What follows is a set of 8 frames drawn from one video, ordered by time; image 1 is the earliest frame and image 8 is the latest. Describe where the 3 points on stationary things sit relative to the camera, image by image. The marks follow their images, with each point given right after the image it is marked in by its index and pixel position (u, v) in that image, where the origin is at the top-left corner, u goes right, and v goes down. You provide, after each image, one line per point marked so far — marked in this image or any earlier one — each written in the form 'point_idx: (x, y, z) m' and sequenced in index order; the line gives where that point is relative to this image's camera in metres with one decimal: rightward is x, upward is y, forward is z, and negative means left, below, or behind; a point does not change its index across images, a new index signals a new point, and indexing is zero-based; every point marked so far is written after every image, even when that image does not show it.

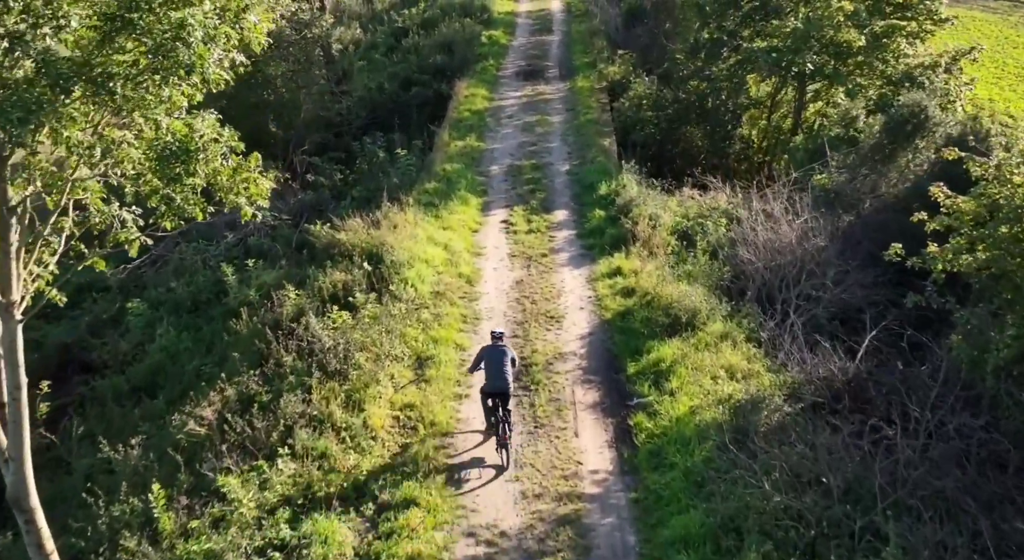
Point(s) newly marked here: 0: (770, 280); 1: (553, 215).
0: (+3.7, 0.0, +14.2) m
1: (+0.8, +1.2, +17.8) m
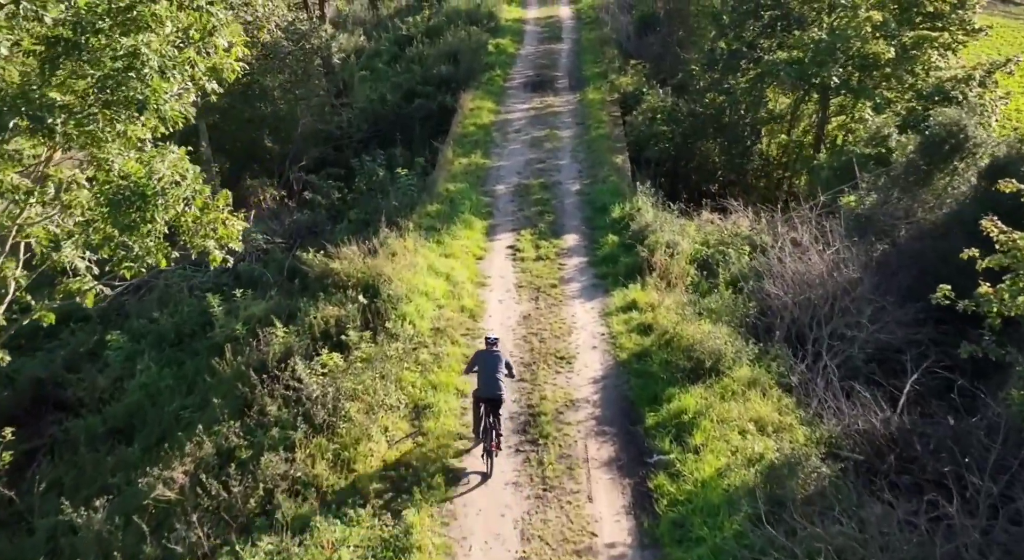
0: (+3.8, -0.5, +13.0) m
1: (+0.9, +0.7, +16.6) m
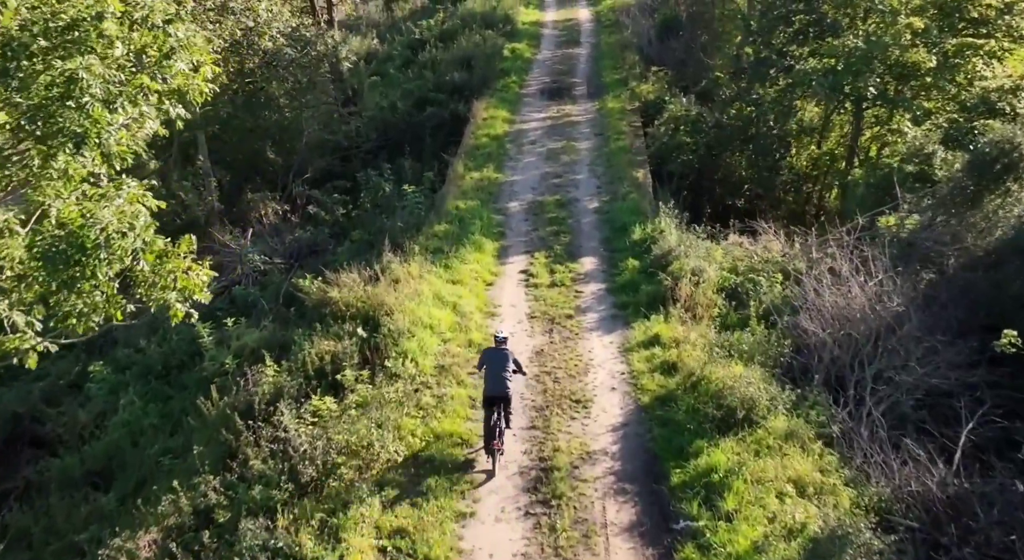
0: (+4.0, -0.9, +11.8) m
1: (+1.1, +0.2, +15.5) m
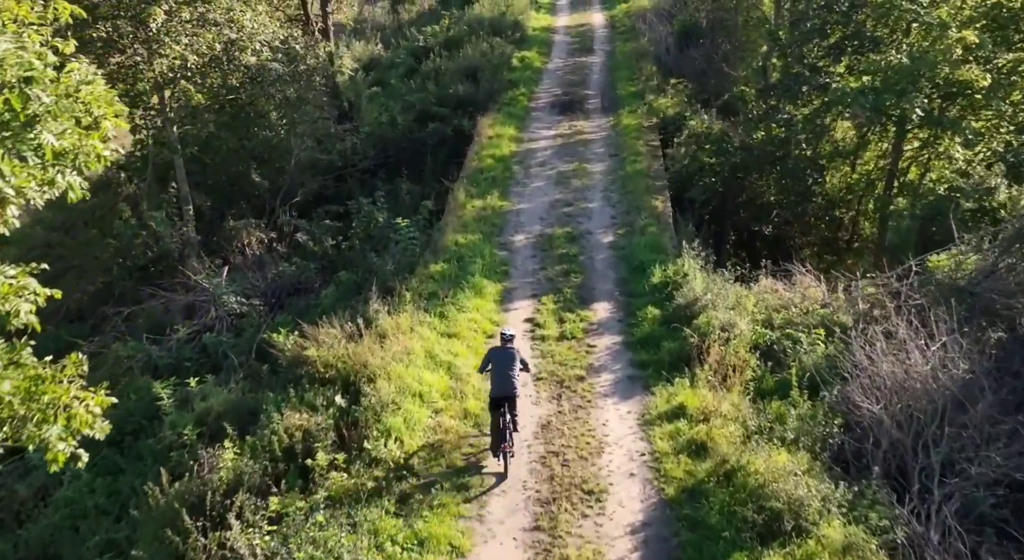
0: (+4.0, -1.6, +10.0) m
1: (+1.1, -0.4, +13.7) m
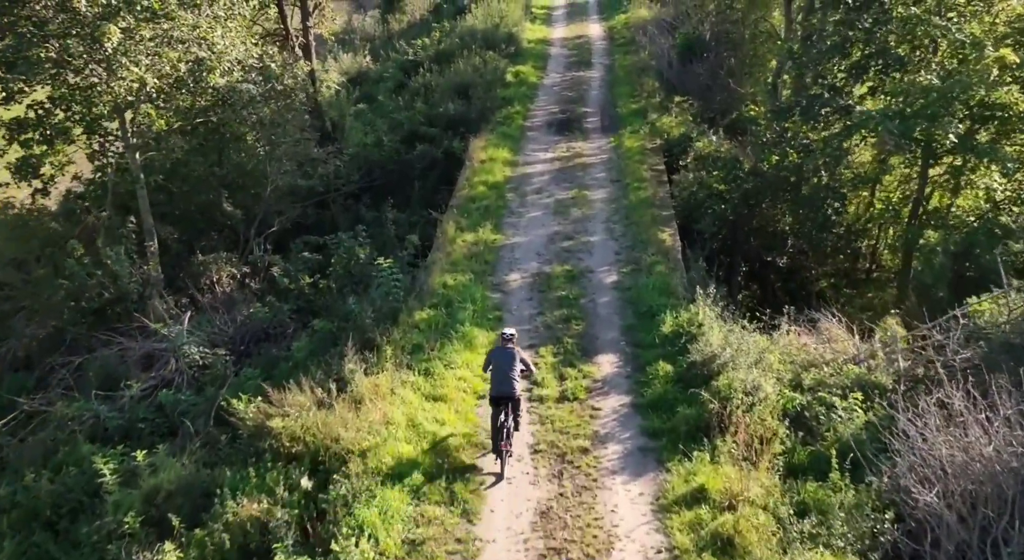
0: (+3.9, -2.2, +8.5) m
1: (+1.1, -1.1, +12.2) m
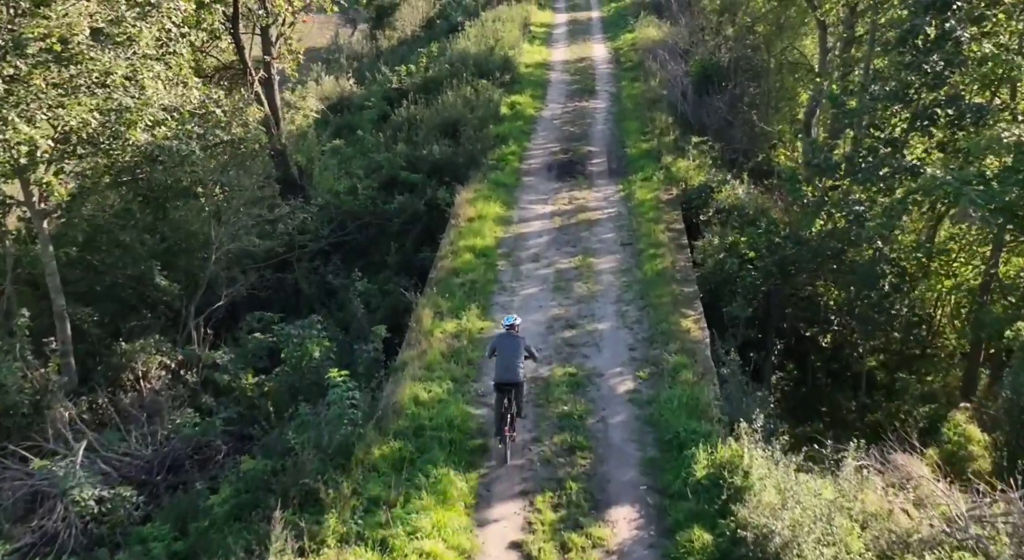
0: (+3.8, -3.5, +5.5) m
1: (+0.9, -2.4, +9.2) m
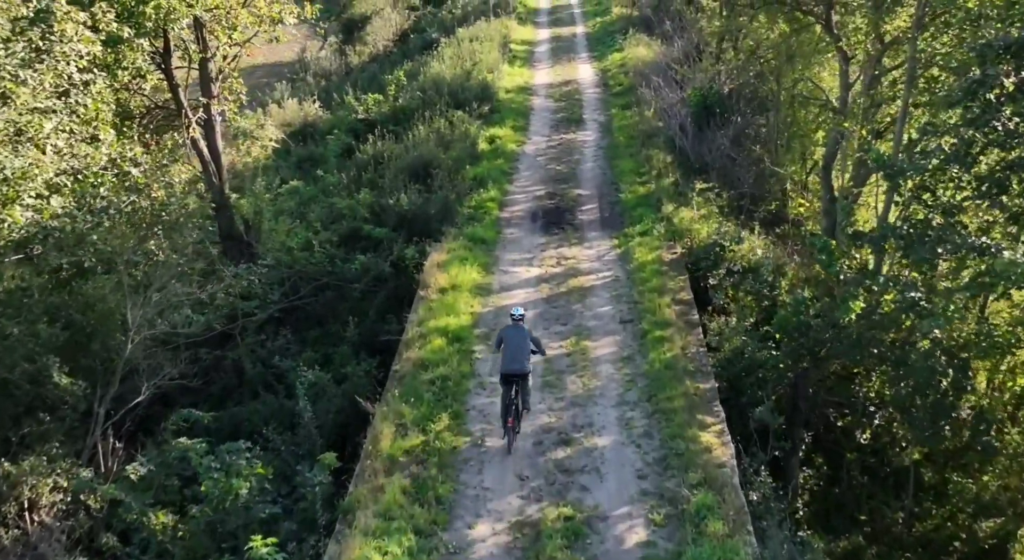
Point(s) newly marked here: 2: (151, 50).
0: (+3.7, -4.6, +3.0) m
1: (+0.8, -3.5, +6.7) m
2: (-5.4, +3.4, +14.6) m
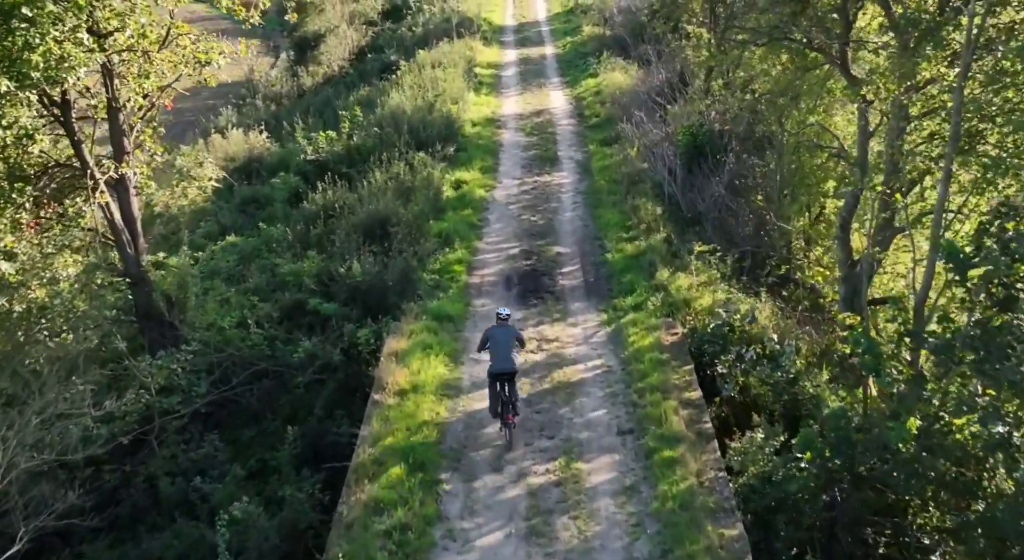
0: (+3.9, -5.7, +0.7) m
1: (+0.8, -4.6, +4.2) m
2: (-5.7, +2.2, +11.9) m
